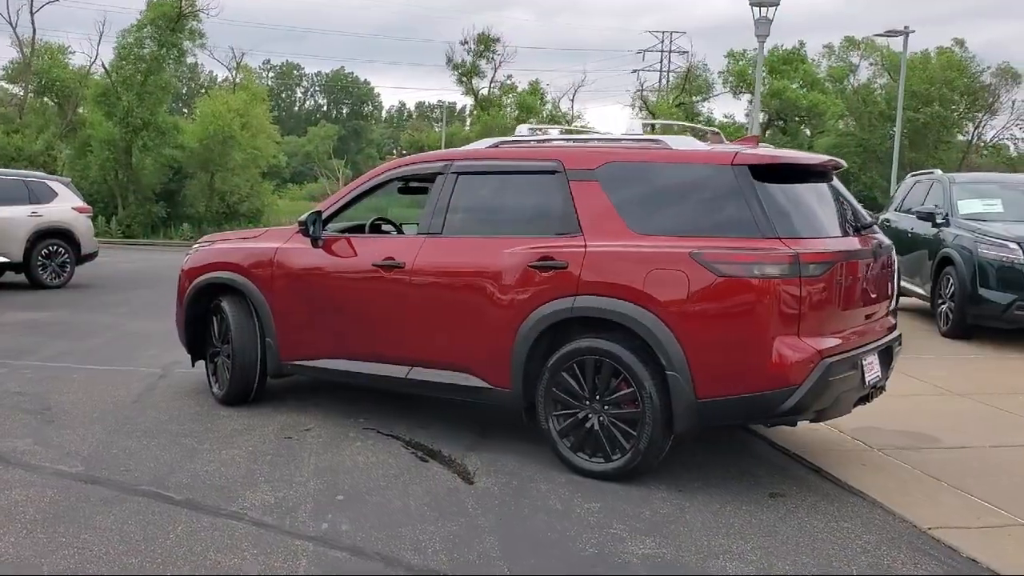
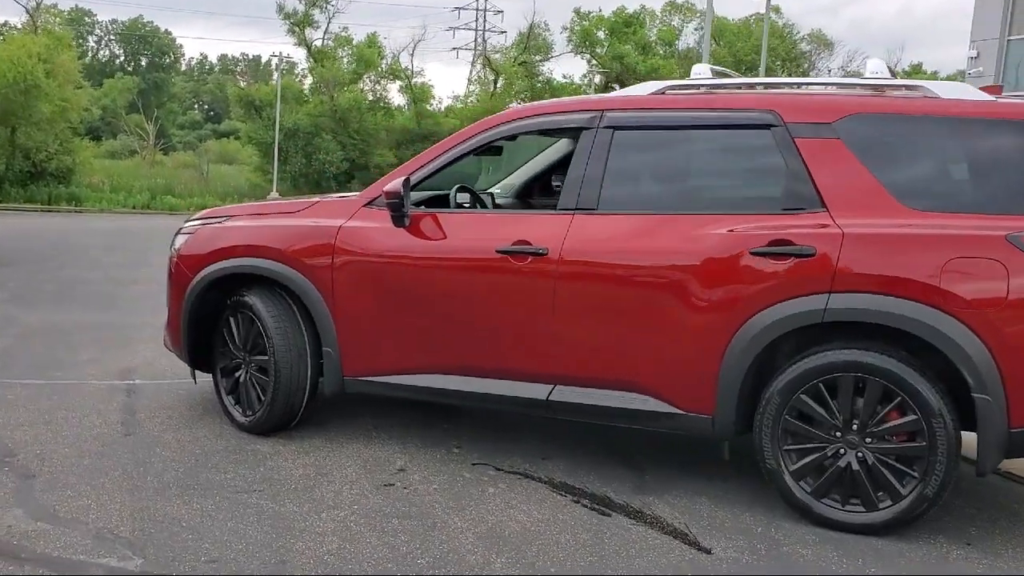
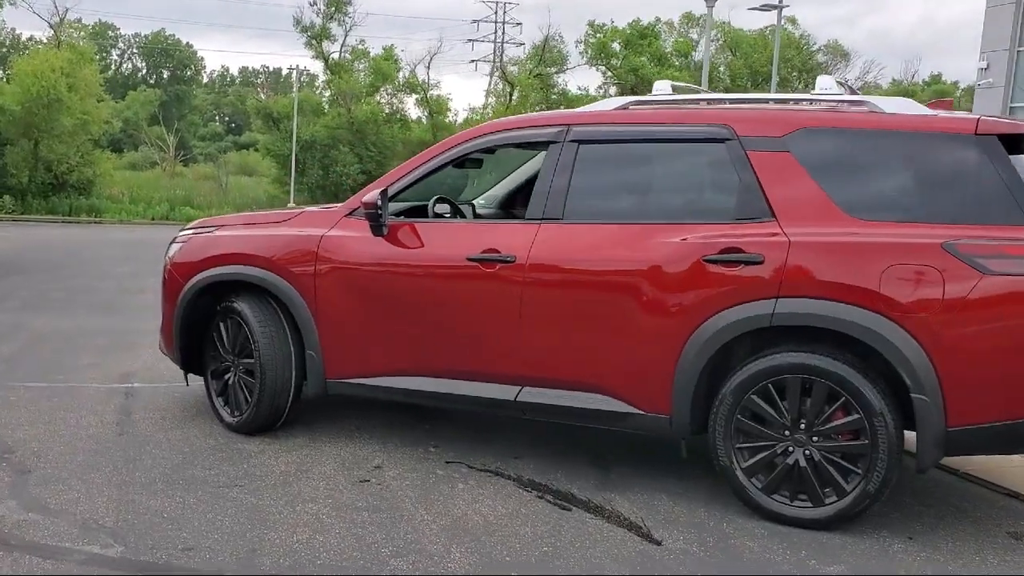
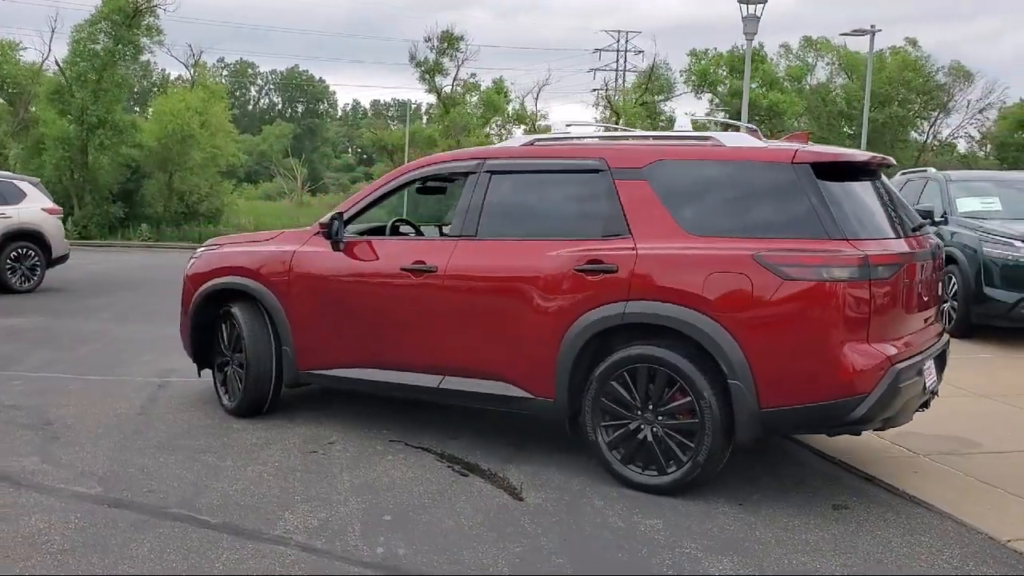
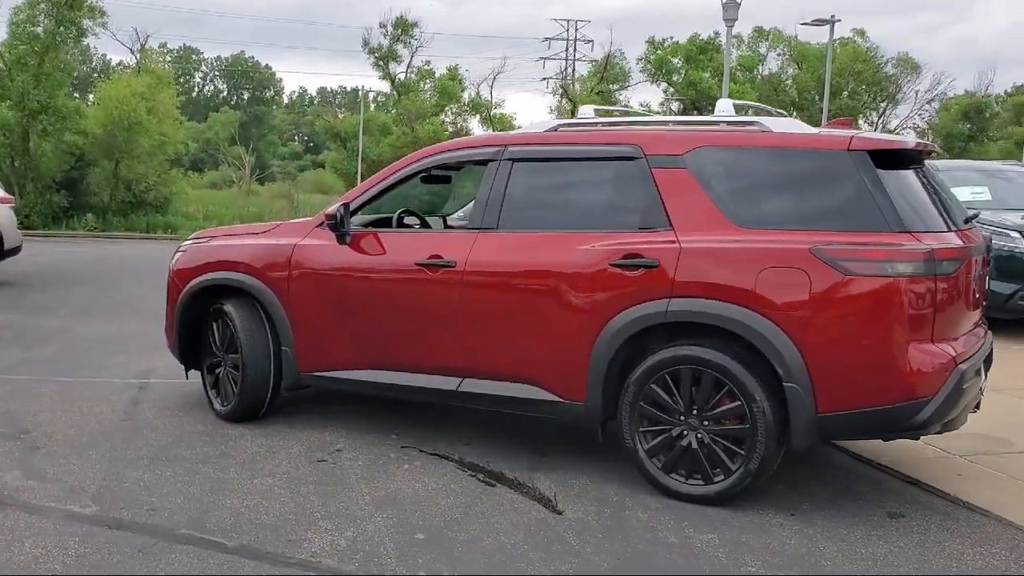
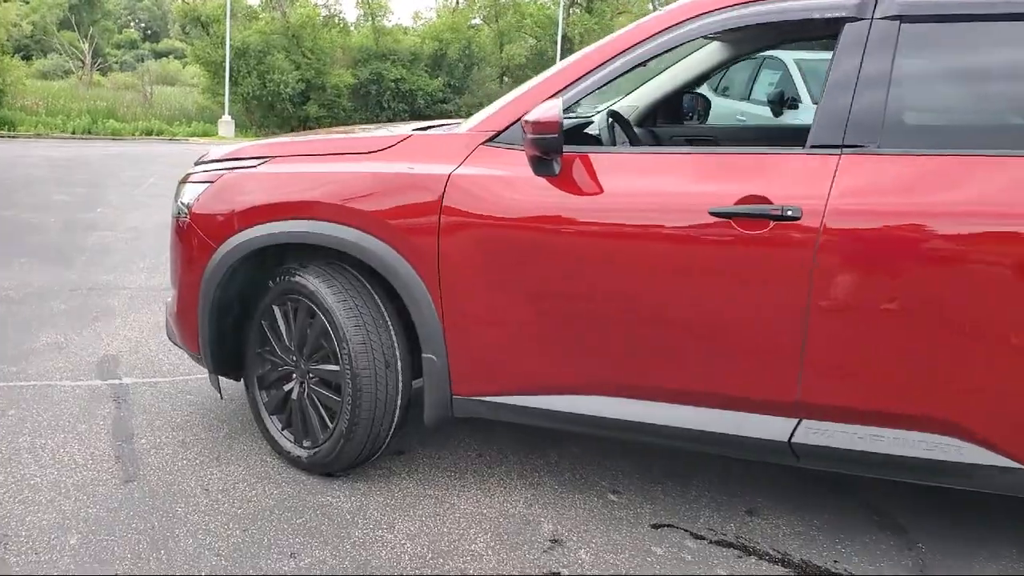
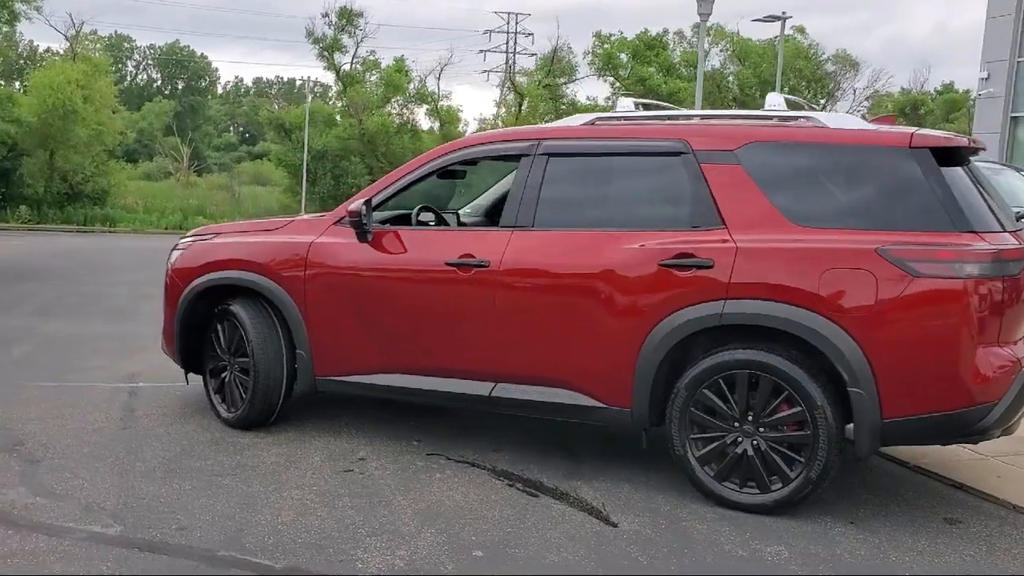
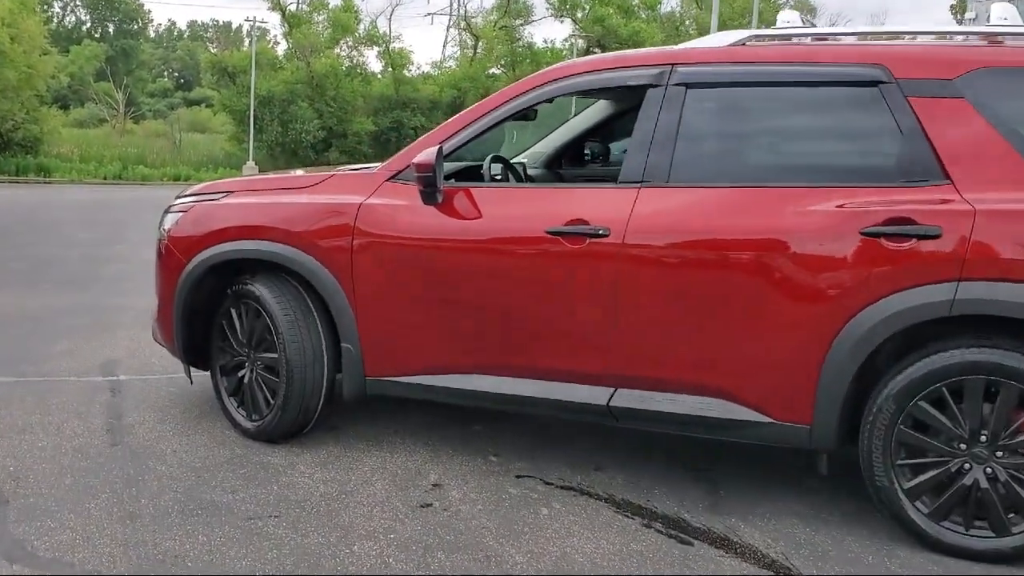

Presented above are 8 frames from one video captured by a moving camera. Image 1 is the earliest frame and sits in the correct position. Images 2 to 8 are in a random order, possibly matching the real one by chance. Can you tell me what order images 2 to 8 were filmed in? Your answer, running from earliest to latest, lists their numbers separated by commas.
4, 5, 7, 3, 2, 8, 6
